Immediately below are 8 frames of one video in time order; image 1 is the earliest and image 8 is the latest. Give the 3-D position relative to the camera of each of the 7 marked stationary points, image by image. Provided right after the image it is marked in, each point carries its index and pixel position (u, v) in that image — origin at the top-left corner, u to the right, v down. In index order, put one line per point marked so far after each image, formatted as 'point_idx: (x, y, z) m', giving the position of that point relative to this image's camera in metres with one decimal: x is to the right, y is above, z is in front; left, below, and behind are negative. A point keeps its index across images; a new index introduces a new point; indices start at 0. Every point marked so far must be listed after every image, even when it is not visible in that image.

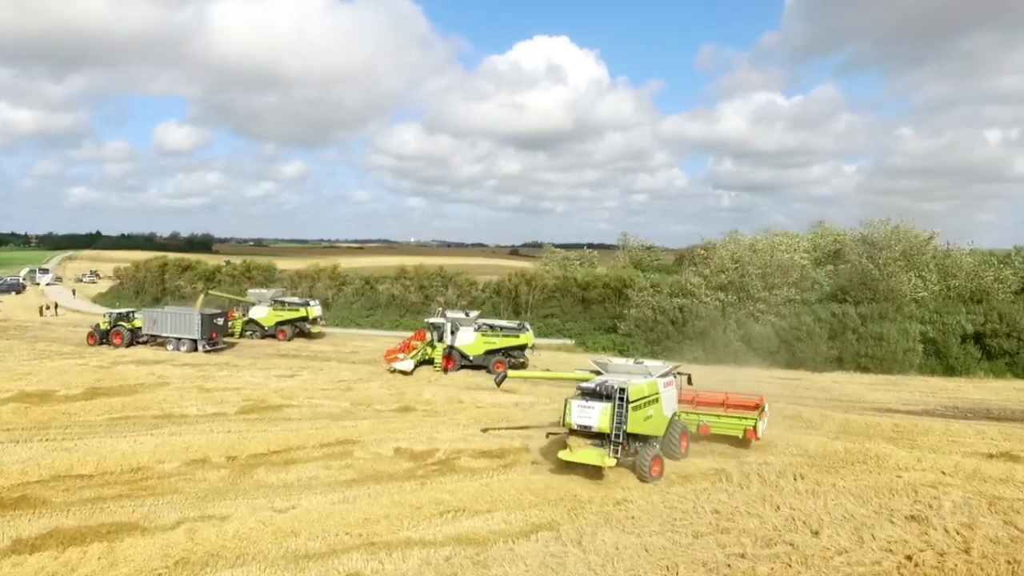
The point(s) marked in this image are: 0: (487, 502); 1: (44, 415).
0: (-0.4, -3.8, +11.4) m
1: (-11.9, -3.2, +16.4) m
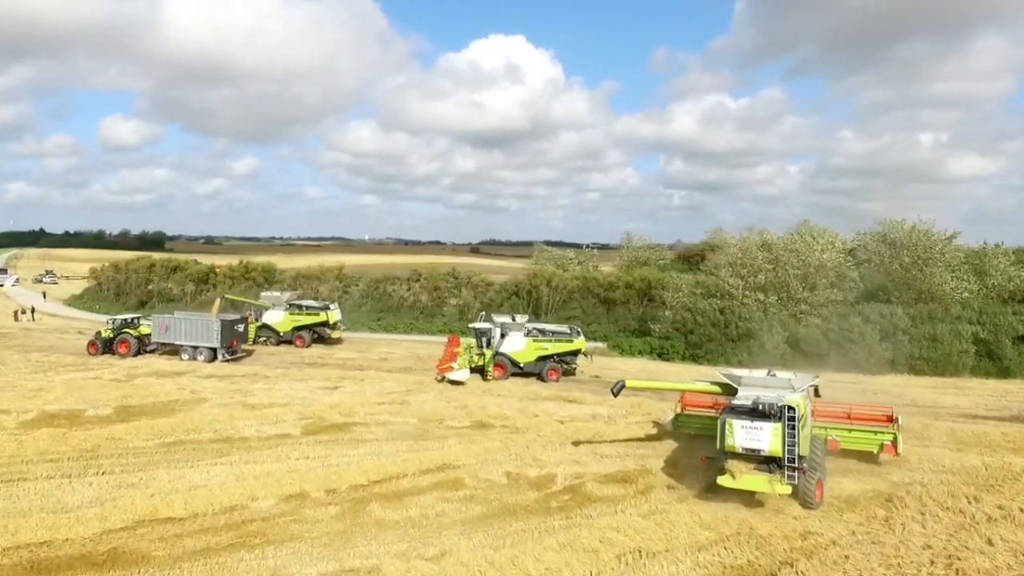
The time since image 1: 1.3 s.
0: (+2.4, -3.9, +10.1) m
1: (-9.4, -3.4, +14.3) m
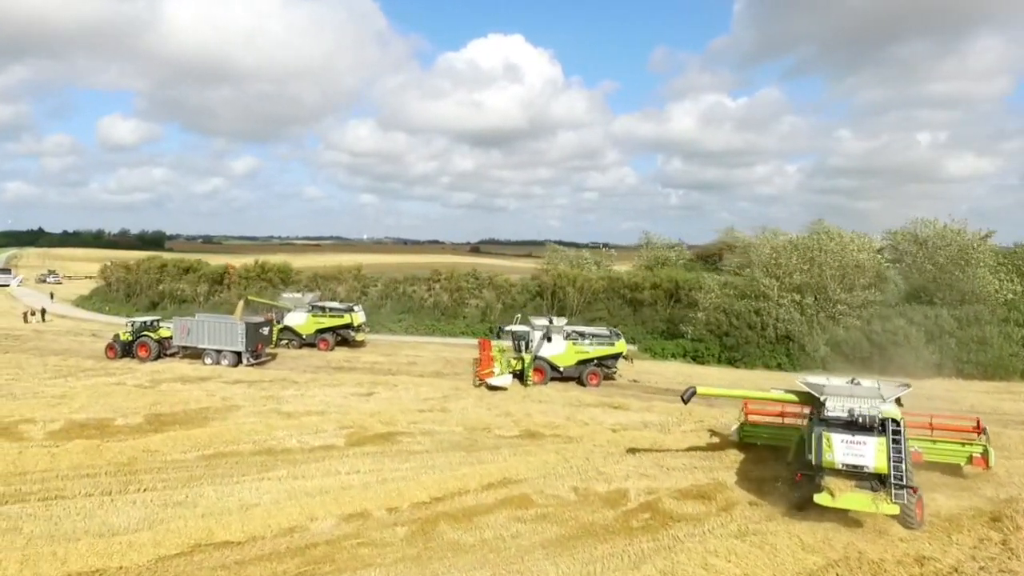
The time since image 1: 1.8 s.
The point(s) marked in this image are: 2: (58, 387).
0: (+3.7, -4.0, +9.2) m
1: (-8.1, -3.5, +13.5) m
2: (-13.7, -3.0, +19.4) m
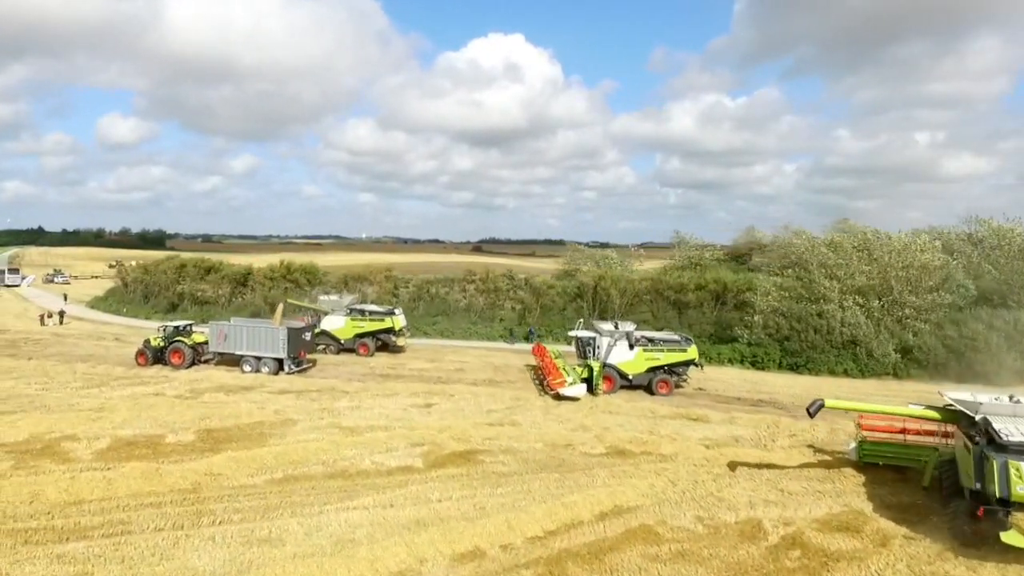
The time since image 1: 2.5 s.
0: (+5.7, -4.1, +7.9) m
1: (-6.1, -3.6, +12.1) m
2: (-11.7, -3.1, +17.9) m
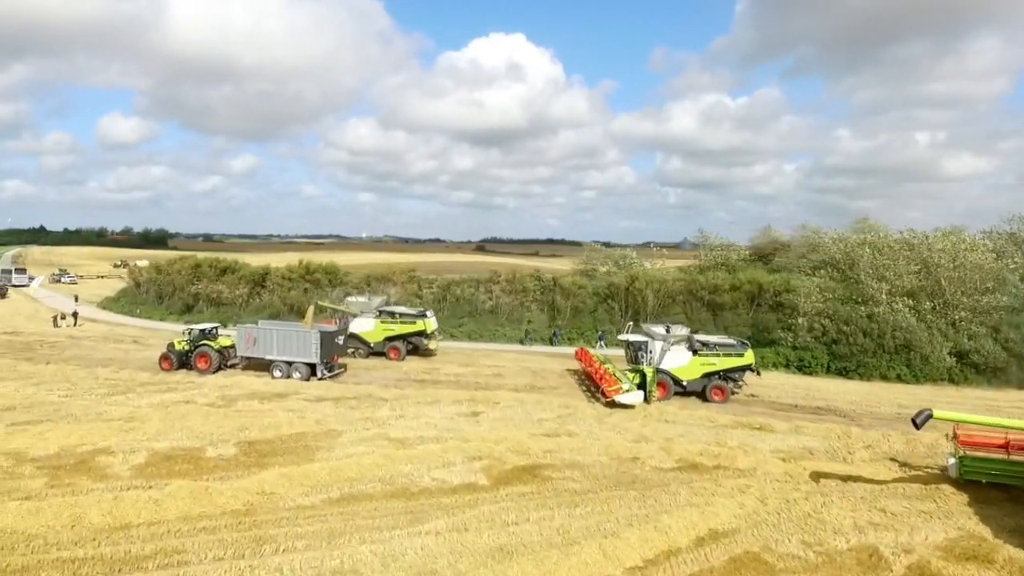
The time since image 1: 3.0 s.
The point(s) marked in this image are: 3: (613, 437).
0: (+7.1, -4.1, +6.9) m
1: (-4.7, -3.6, +11.1) m
2: (-10.3, -3.1, +16.9) m
3: (+2.5, -3.7, +15.9) m
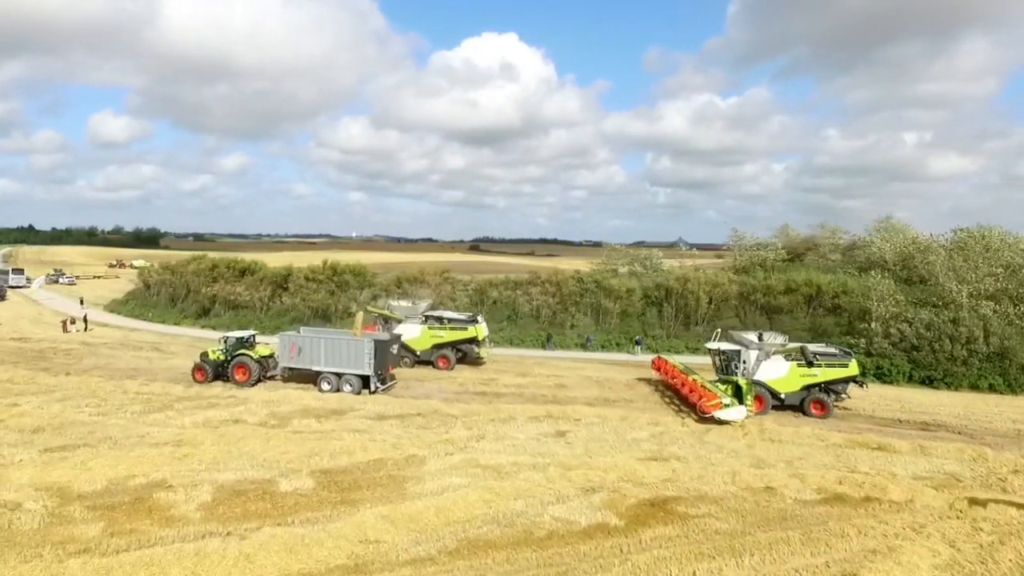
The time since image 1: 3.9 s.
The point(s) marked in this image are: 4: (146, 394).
0: (+9.4, -4.2, +5.1) m
1: (-2.5, -3.7, +9.1) m
2: (-8.1, -3.2, +15.0) m
3: (+4.7, -3.8, +14.0) m
4: (-10.2, -3.0, +18.0) m
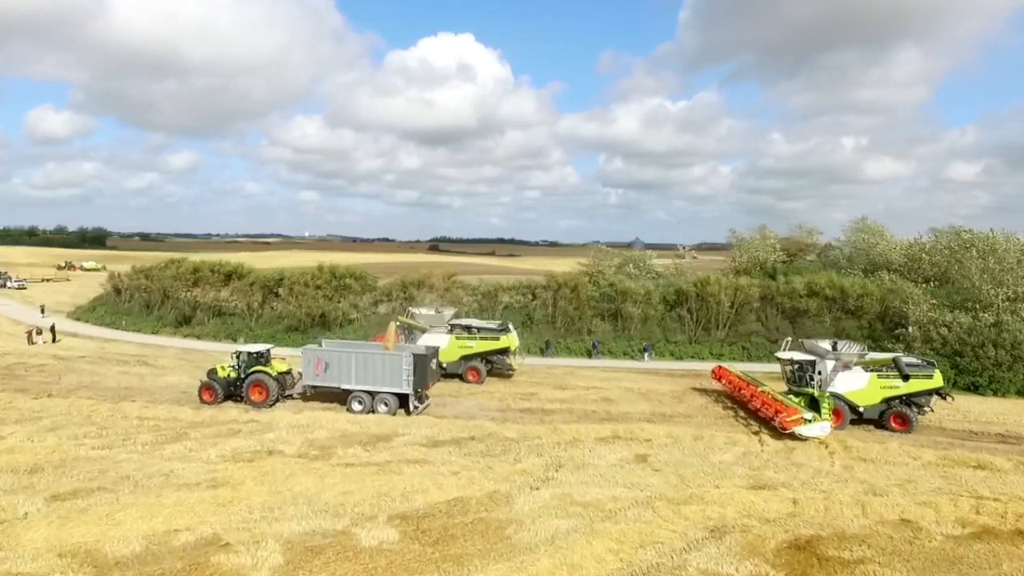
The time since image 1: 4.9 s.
0: (+11.7, -4.3, +4.1) m
1: (-0.4, -3.9, +7.3) m
2: (-6.4, -3.4, +12.7) m
3: (+6.4, -3.9, +12.7) m
4: (-8.8, -3.2, +15.7) m
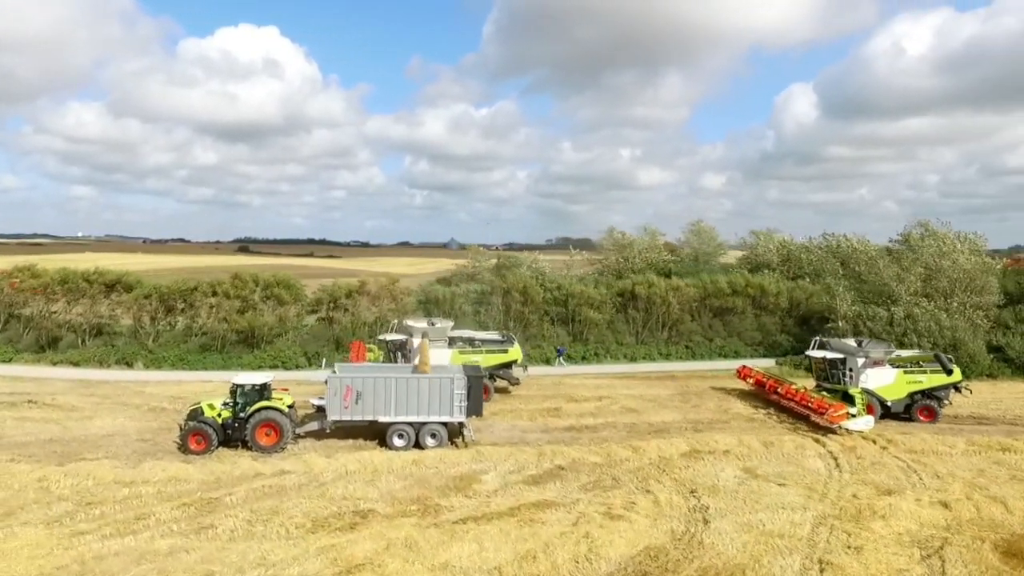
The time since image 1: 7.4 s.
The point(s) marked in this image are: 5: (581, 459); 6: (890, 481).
0: (+16.3, -4.2, +6.2) m
1: (+3.7, -4.1, +6.0) m
2: (-3.6, -3.7, +9.5) m
3: (+8.8, -4.0, +13.0) m
4: (-6.7, -3.5, +11.7) m
5: (+1.5, -3.6, +13.7) m
6: (+7.7, -3.9, +13.1) m
